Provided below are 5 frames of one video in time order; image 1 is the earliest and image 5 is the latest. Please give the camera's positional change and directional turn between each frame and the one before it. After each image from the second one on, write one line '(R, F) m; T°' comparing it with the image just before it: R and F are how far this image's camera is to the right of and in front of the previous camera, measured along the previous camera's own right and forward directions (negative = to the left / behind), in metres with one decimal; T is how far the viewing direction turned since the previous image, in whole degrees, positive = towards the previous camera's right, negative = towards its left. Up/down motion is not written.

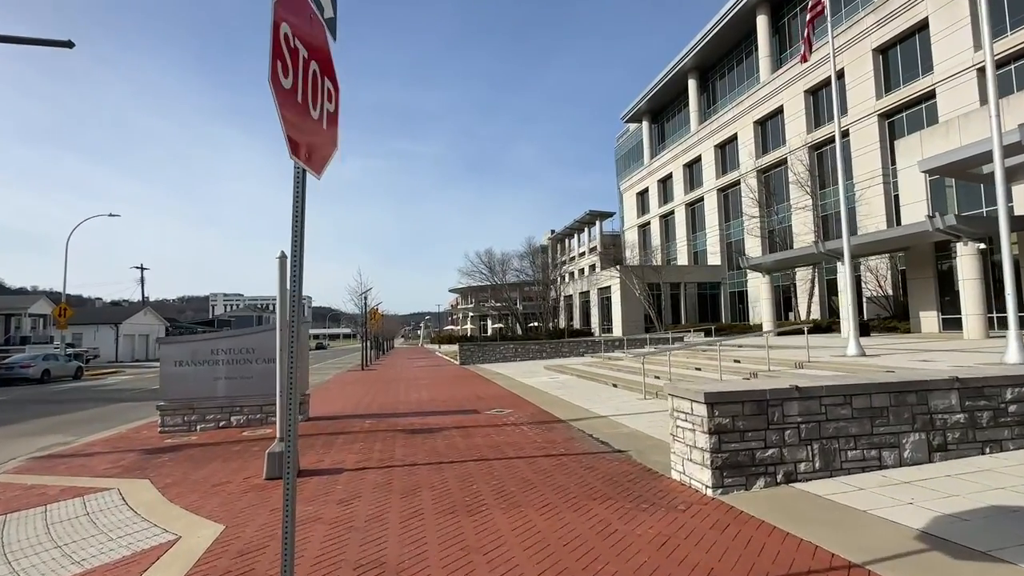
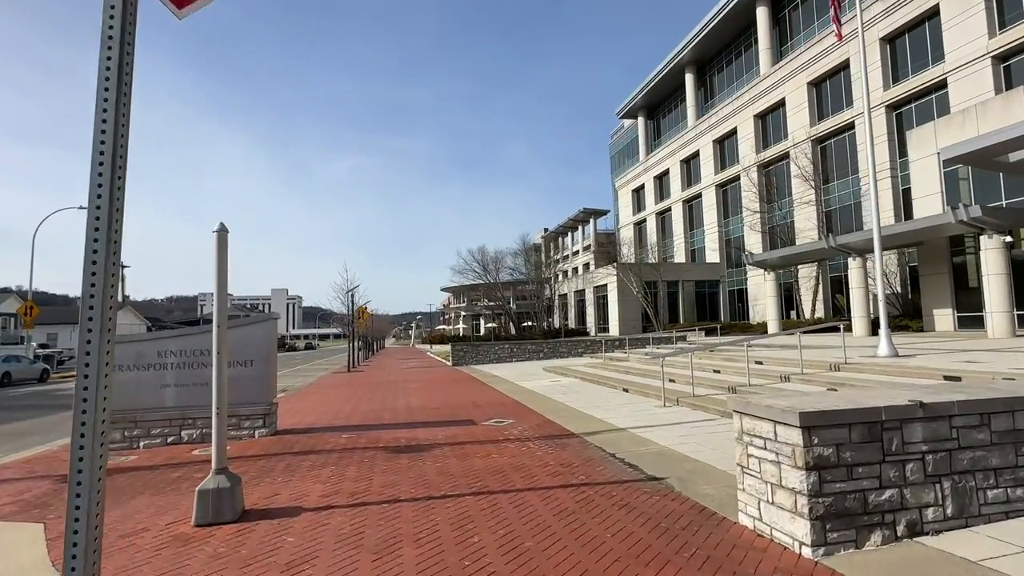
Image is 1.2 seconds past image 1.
(-0.2, +1.5) m; +1°
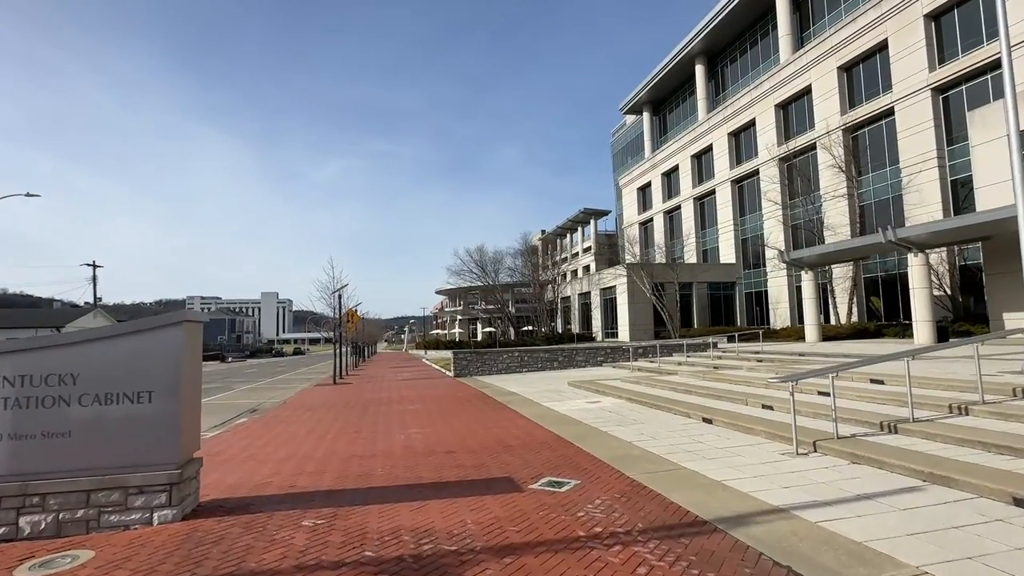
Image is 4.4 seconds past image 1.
(-0.8, +3.6) m; +1°
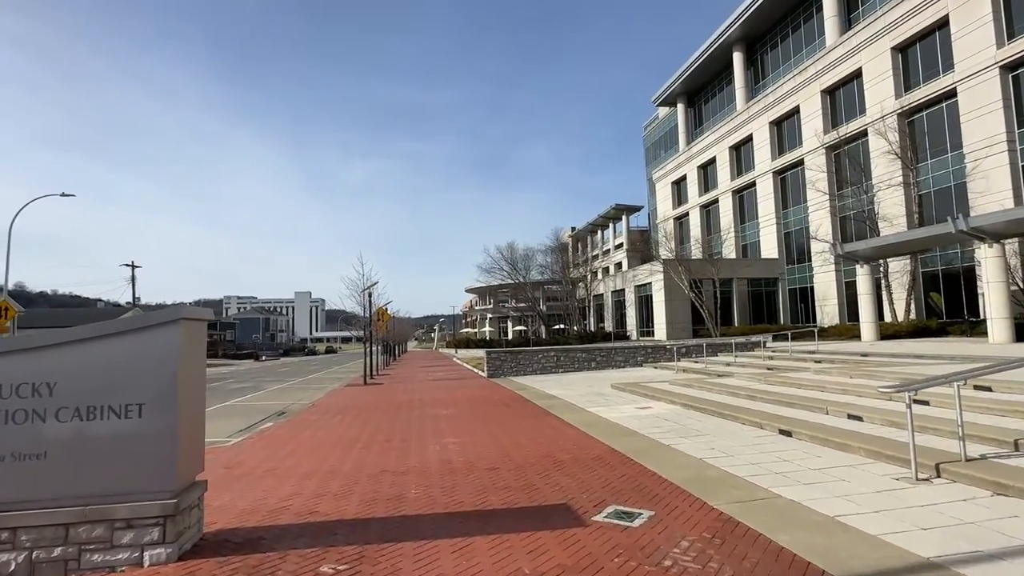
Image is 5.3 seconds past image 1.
(-0.3, +1.1) m; -3°
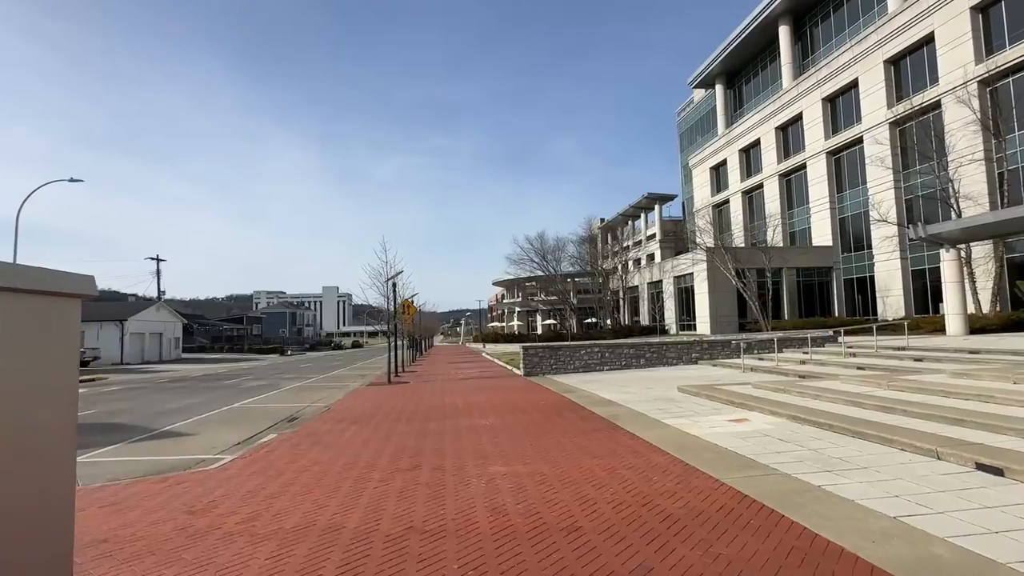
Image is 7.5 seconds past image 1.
(-0.6, +2.5) m; -3°
